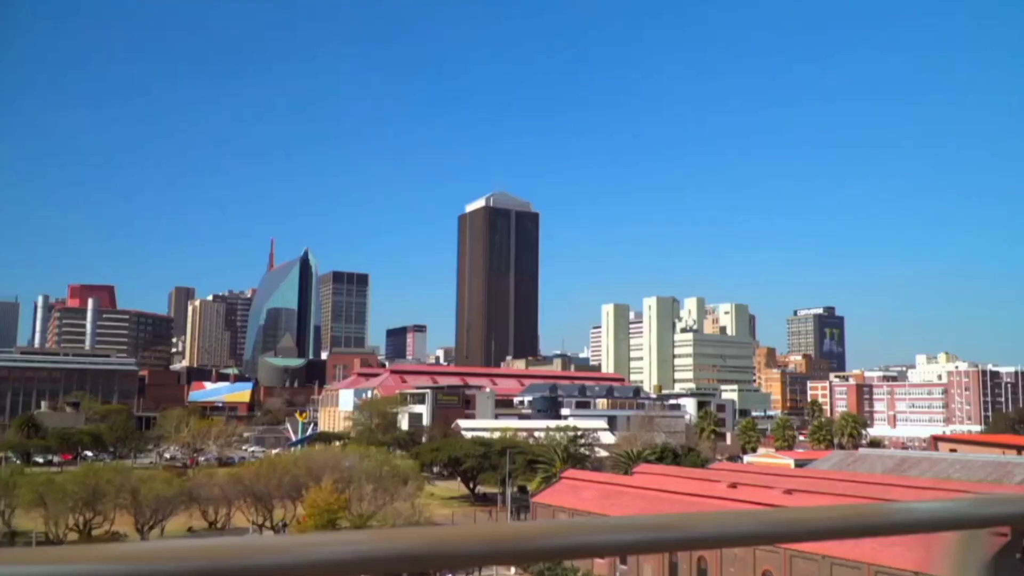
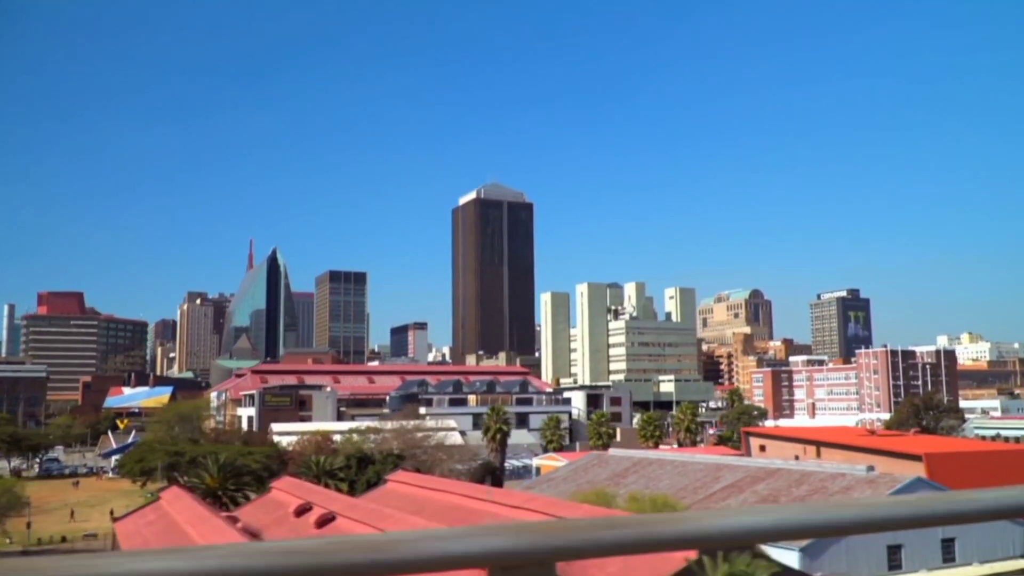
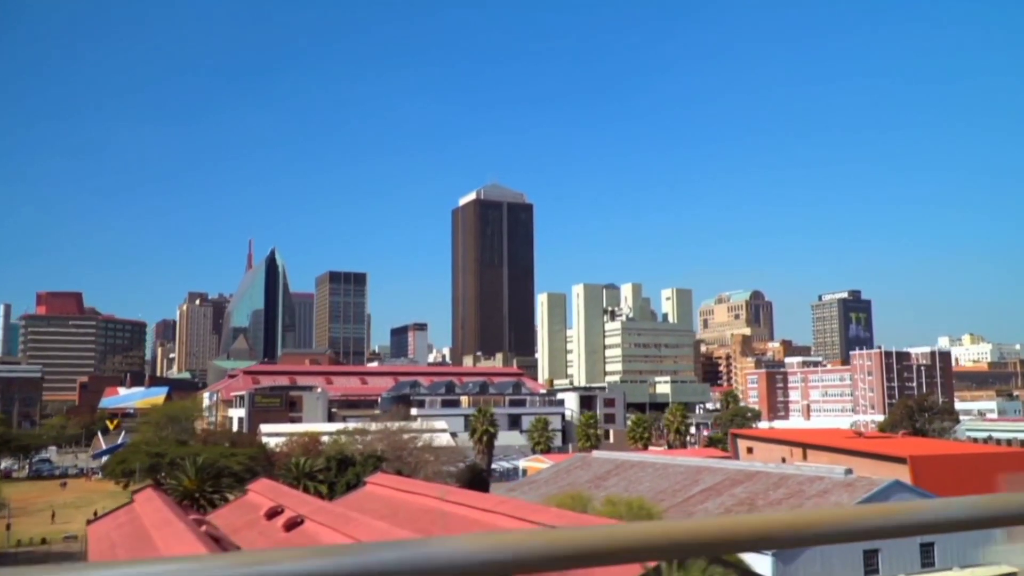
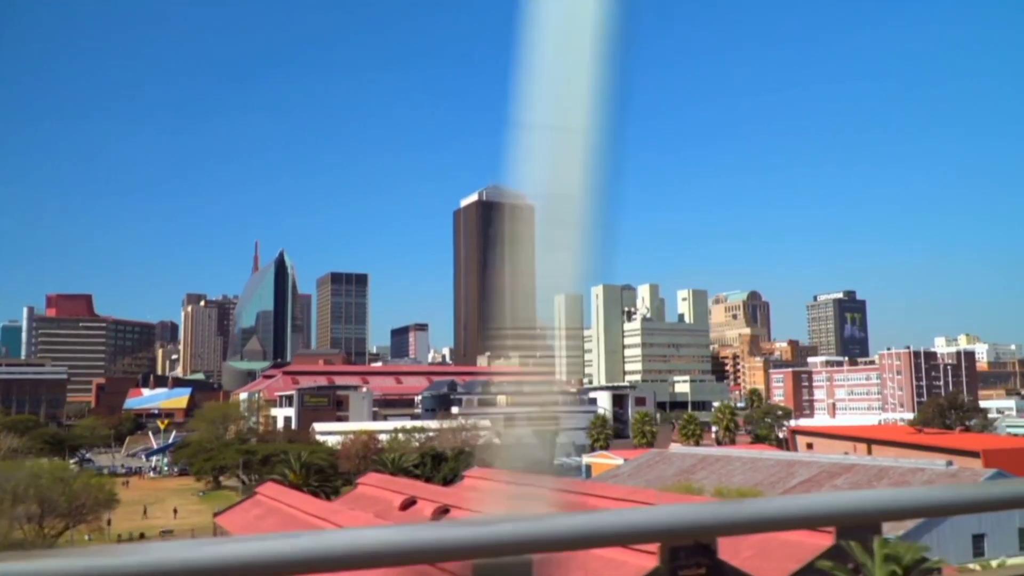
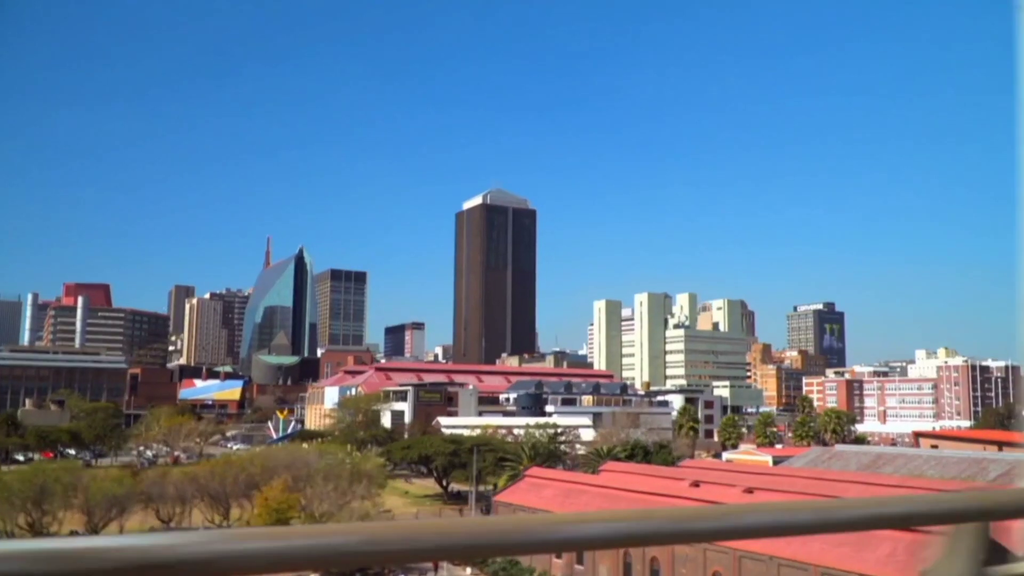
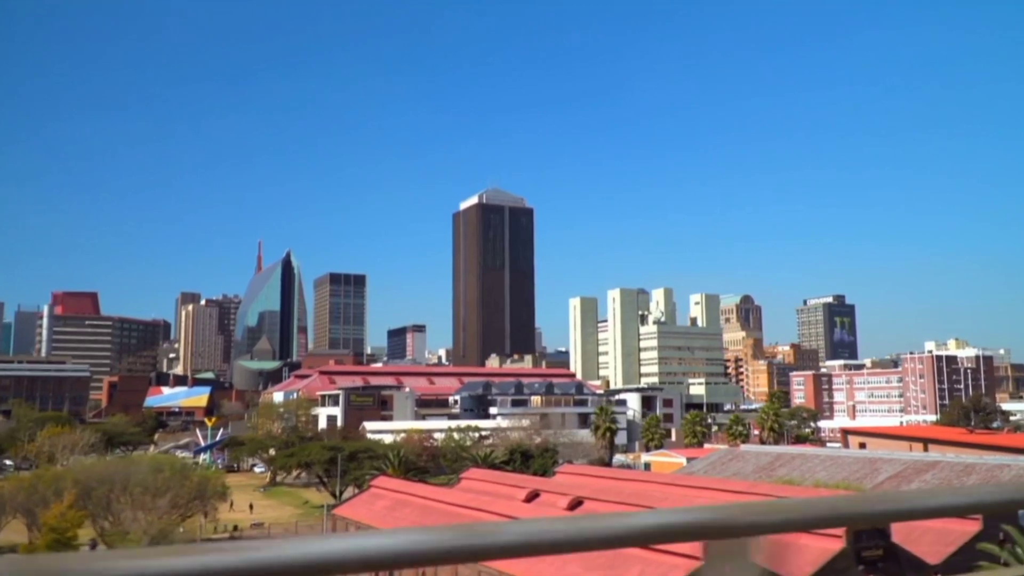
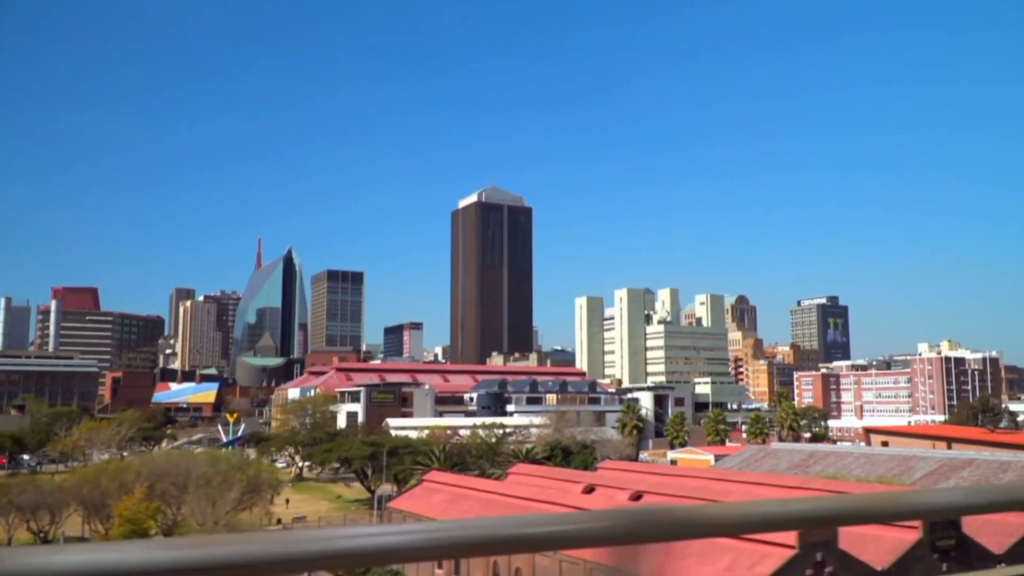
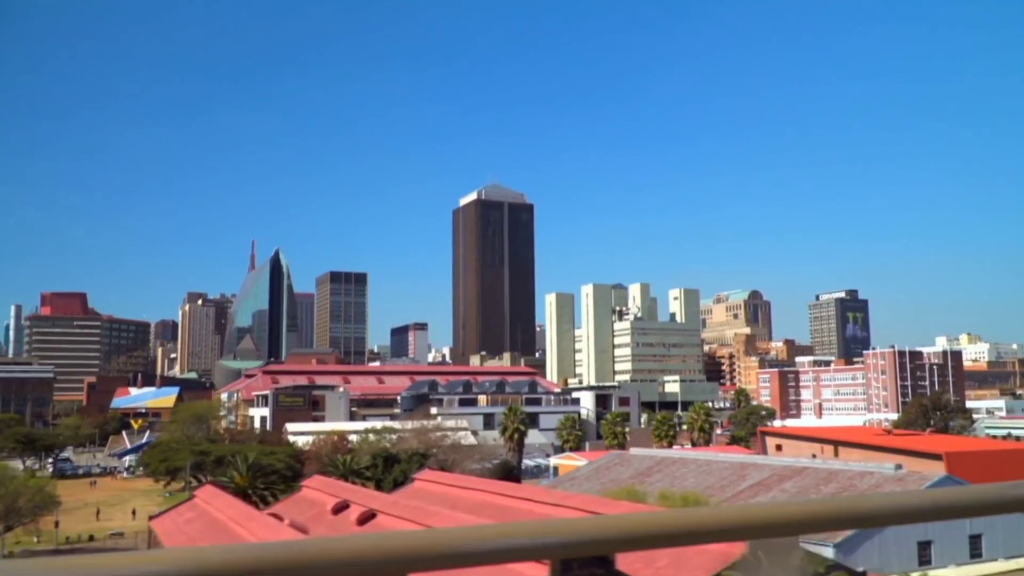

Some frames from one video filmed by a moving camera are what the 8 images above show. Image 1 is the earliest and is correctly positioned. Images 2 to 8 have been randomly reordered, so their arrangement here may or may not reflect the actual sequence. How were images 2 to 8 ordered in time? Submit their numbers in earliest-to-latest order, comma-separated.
5, 7, 6, 4, 8, 2, 3
